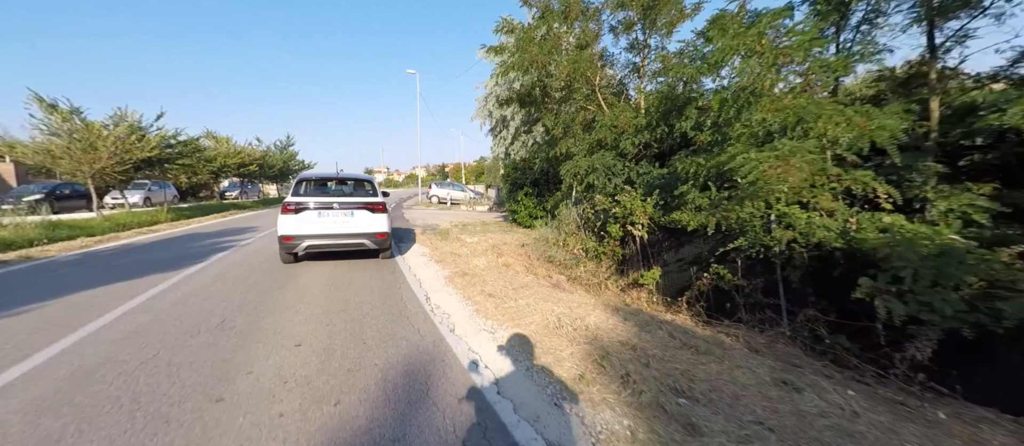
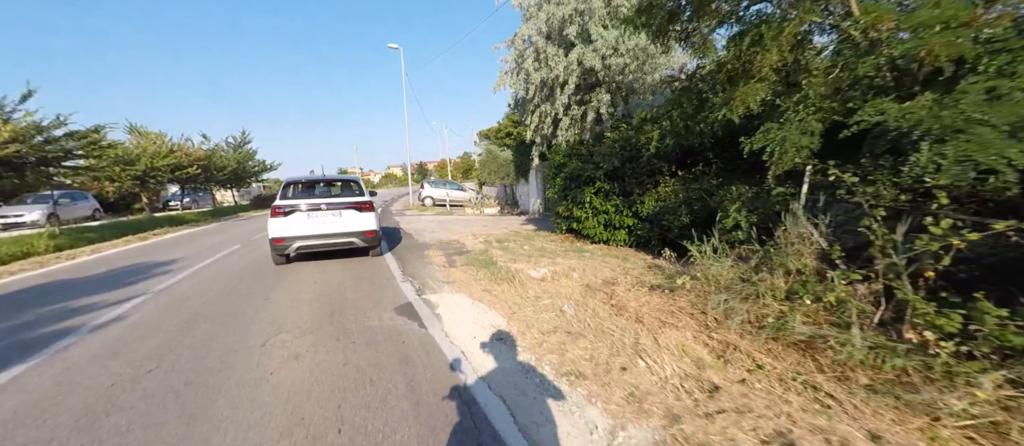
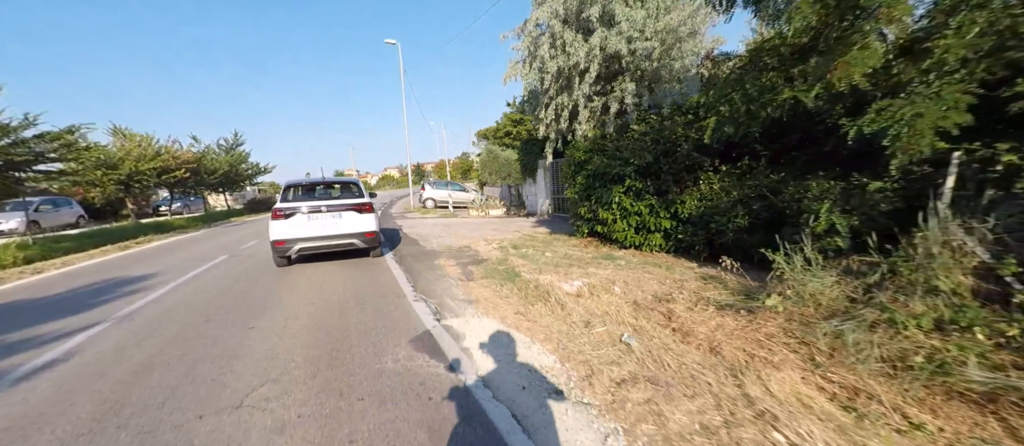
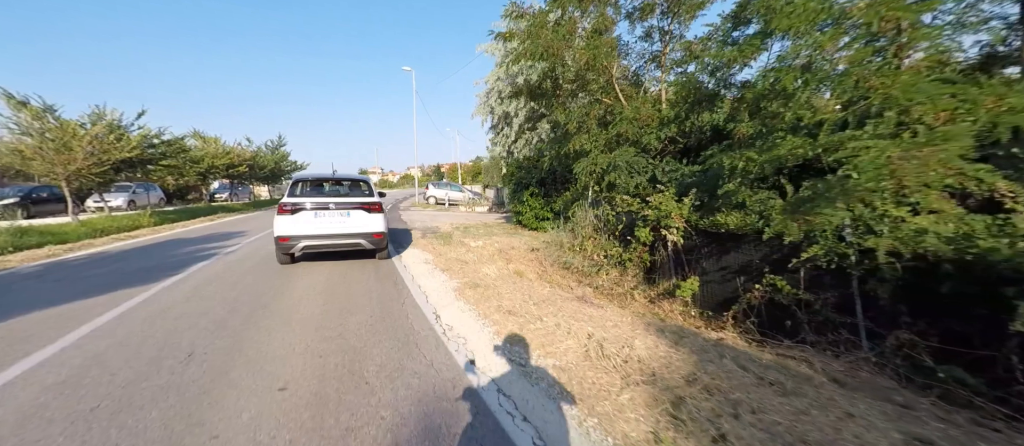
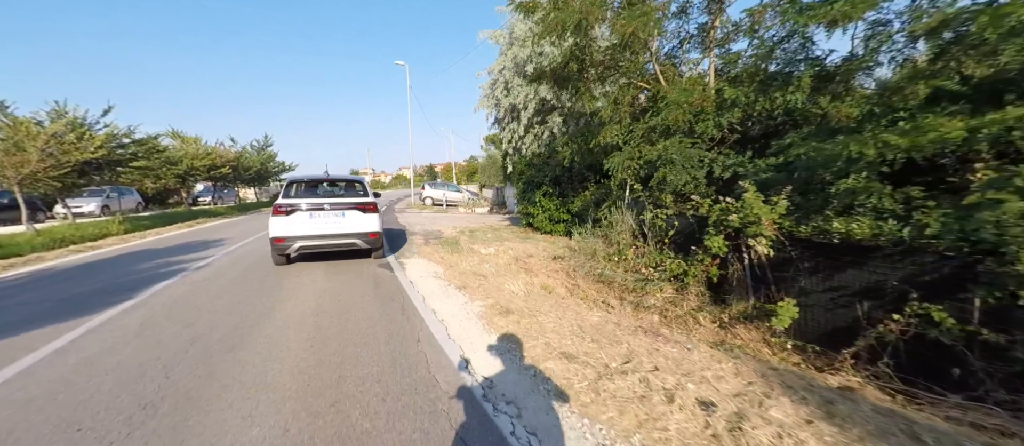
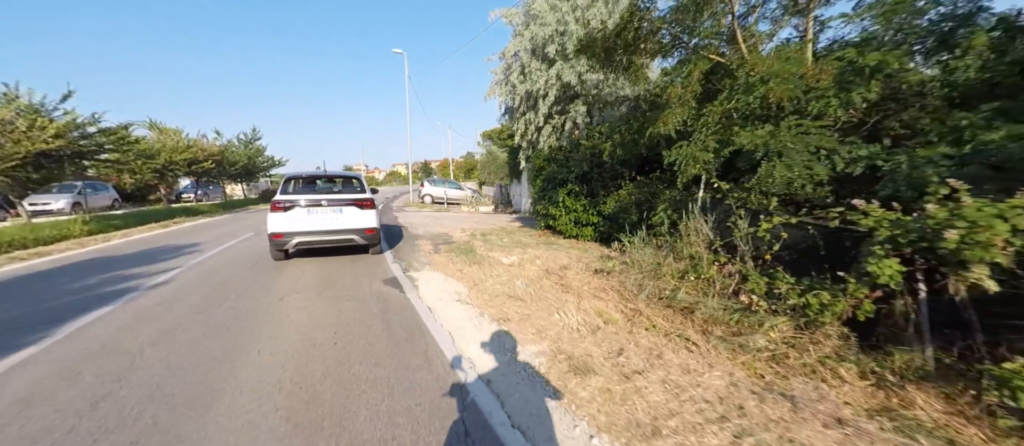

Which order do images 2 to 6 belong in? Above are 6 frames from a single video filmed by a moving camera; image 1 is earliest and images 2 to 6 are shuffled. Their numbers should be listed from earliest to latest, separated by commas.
4, 5, 6, 2, 3
